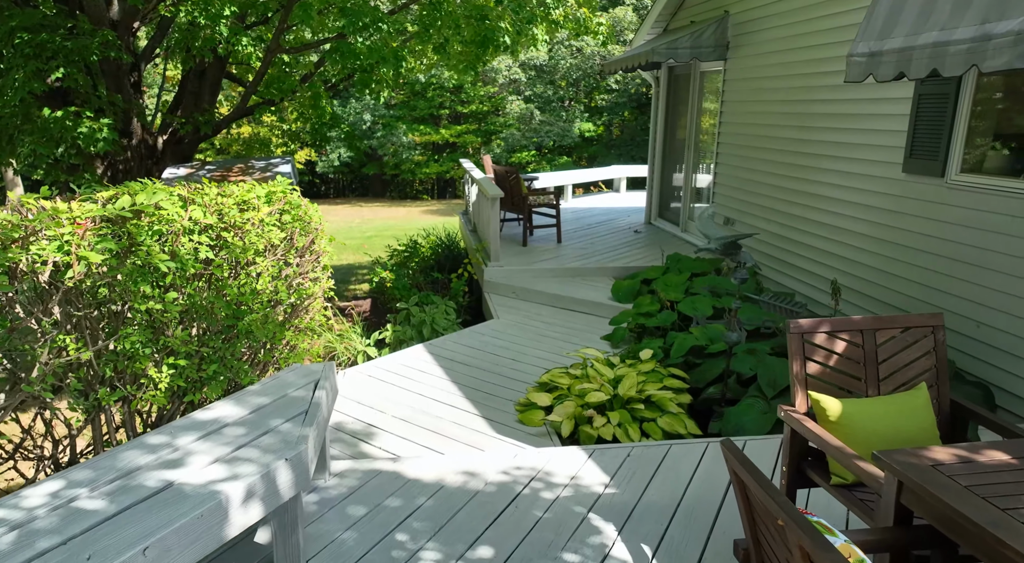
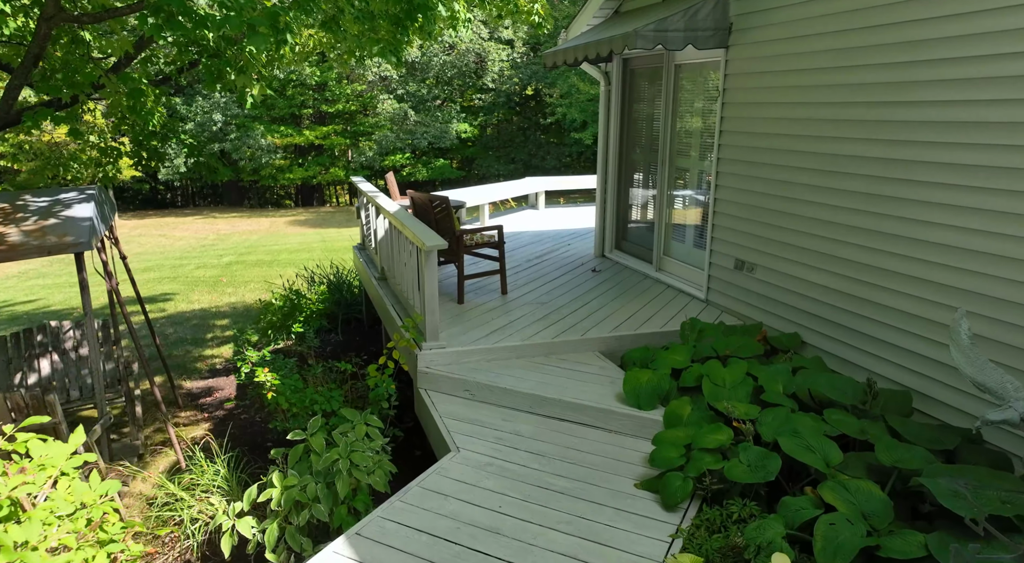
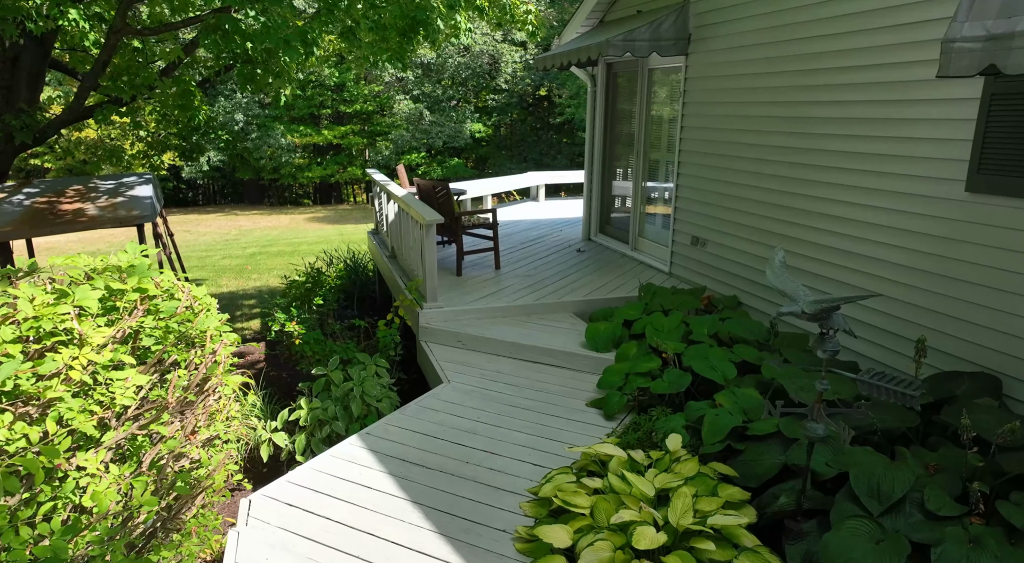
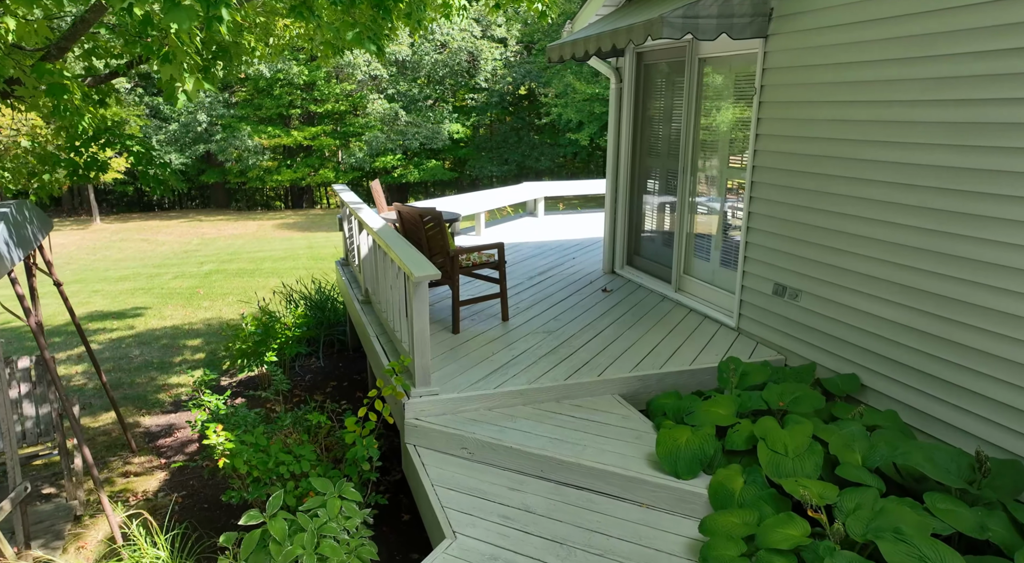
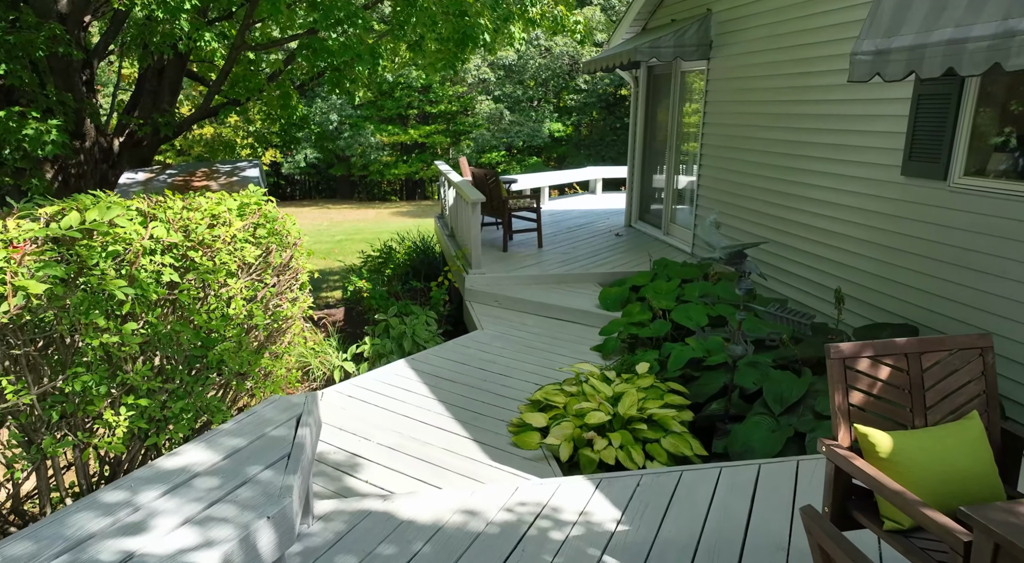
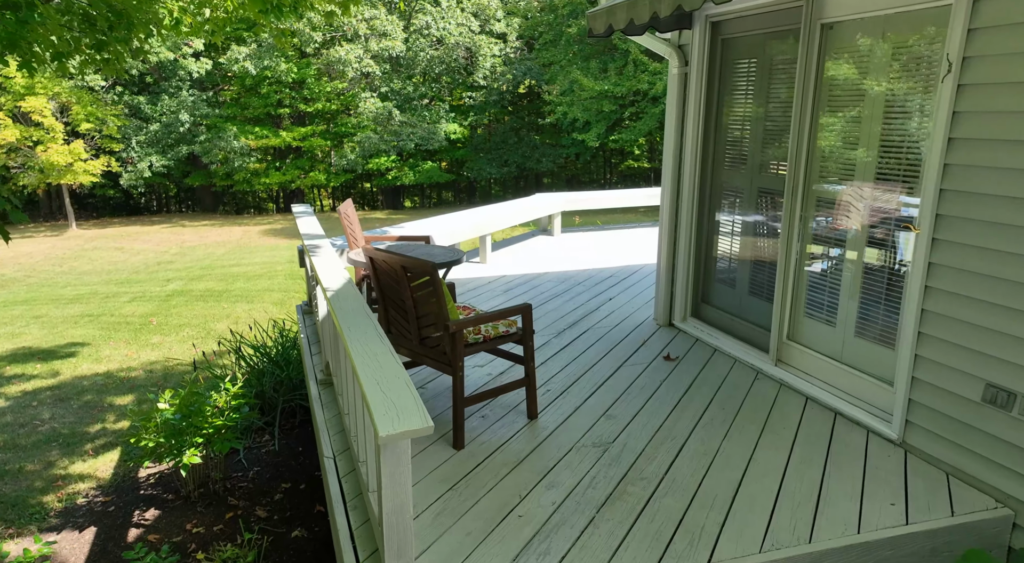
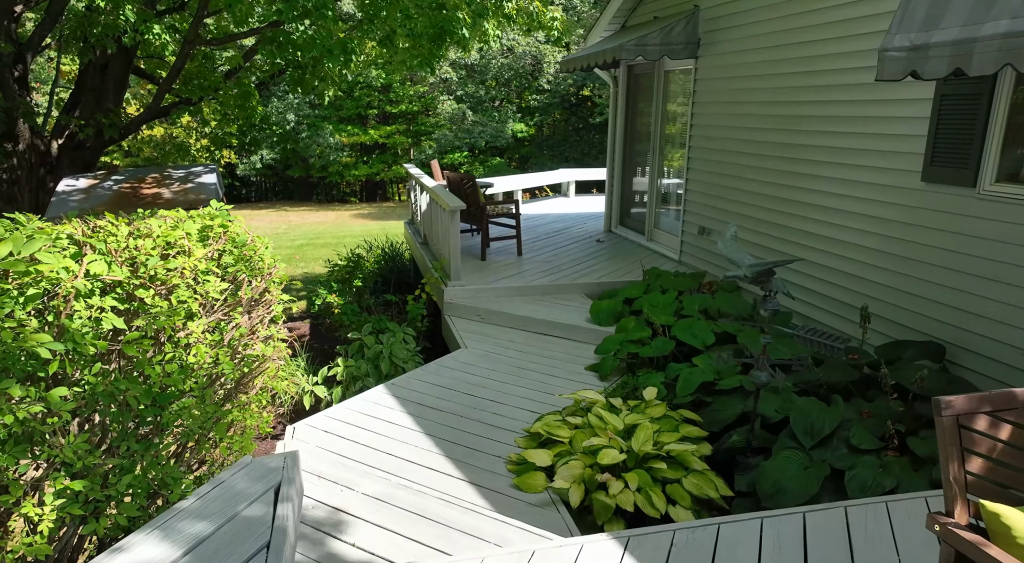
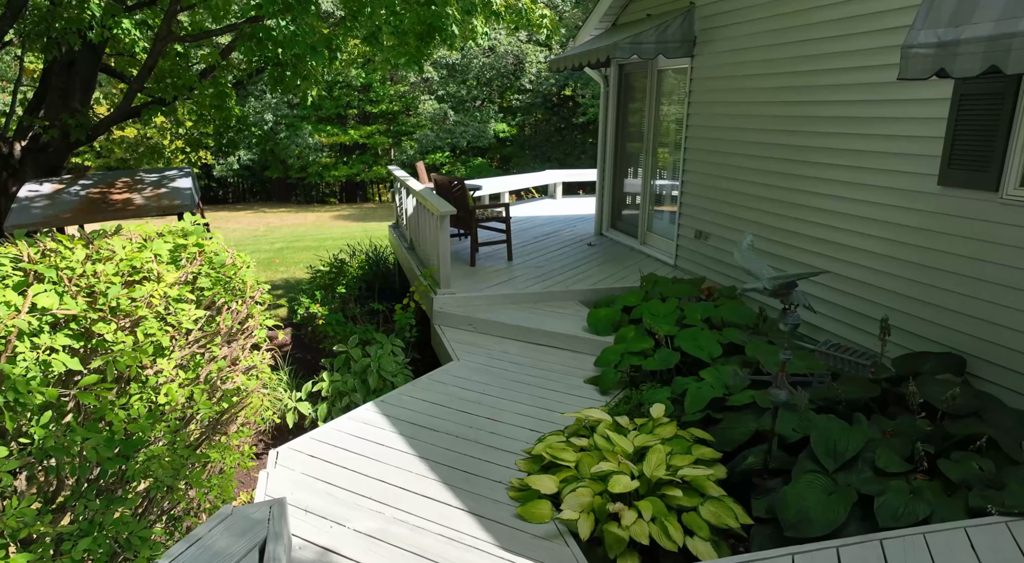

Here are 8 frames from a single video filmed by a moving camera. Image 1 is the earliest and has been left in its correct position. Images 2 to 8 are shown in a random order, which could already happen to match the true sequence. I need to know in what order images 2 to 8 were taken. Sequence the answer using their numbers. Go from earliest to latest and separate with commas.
5, 7, 8, 3, 2, 4, 6
